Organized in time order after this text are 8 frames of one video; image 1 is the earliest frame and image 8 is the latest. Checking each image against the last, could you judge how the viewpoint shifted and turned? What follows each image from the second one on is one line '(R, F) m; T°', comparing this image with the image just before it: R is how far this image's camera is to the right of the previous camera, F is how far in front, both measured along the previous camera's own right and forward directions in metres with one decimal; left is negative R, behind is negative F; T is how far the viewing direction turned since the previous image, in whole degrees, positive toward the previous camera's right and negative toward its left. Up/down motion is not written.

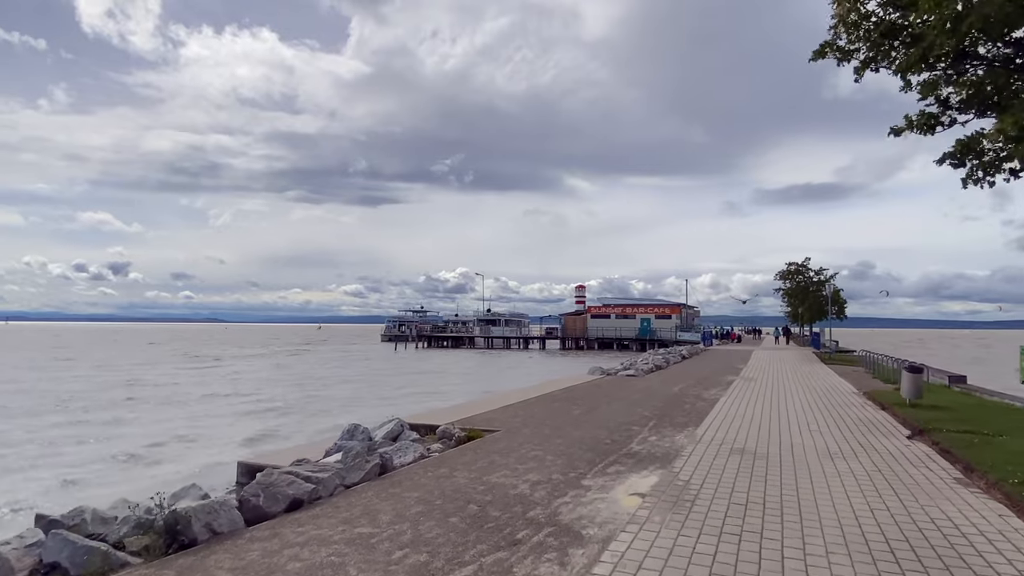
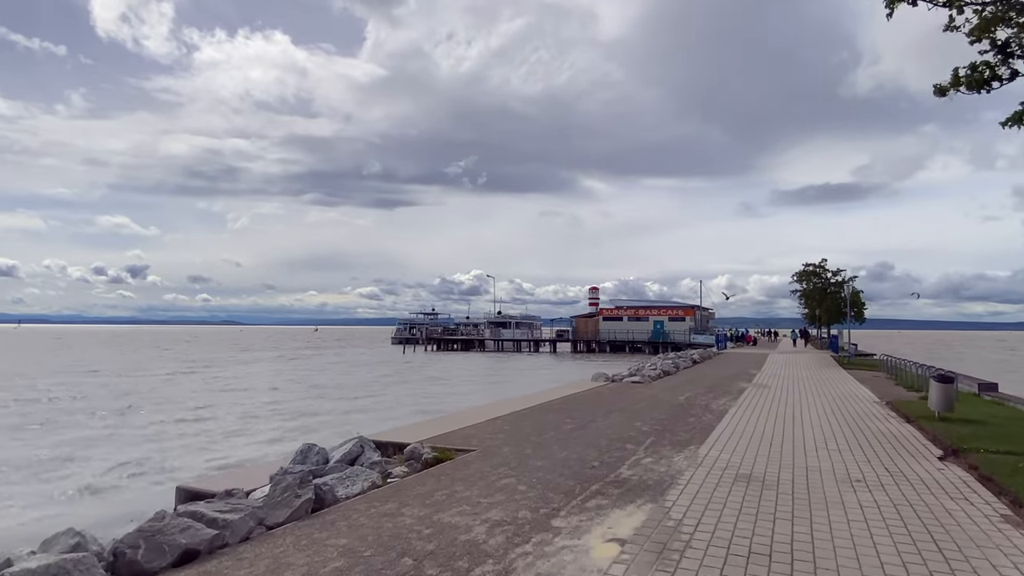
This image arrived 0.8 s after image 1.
(+0.6, +1.2) m; -1°
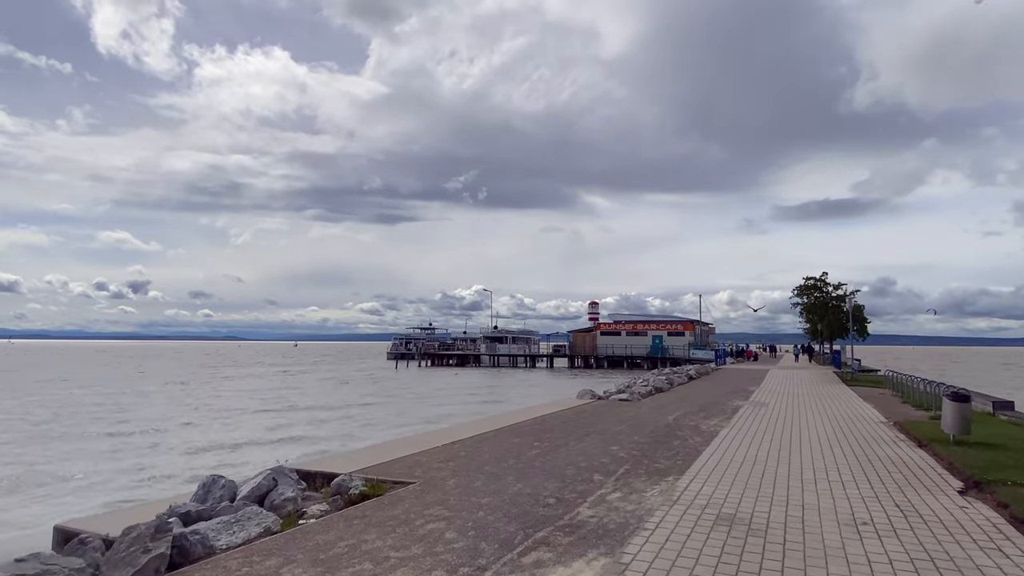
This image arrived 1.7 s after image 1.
(+0.8, +1.4) m; 0°
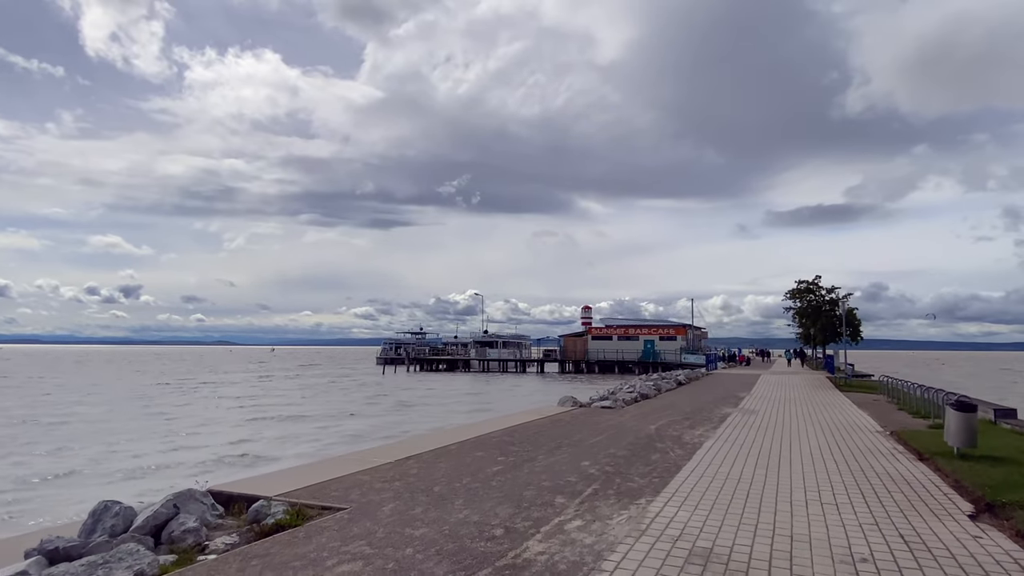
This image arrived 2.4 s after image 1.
(+0.6, +1.1) m; +1°
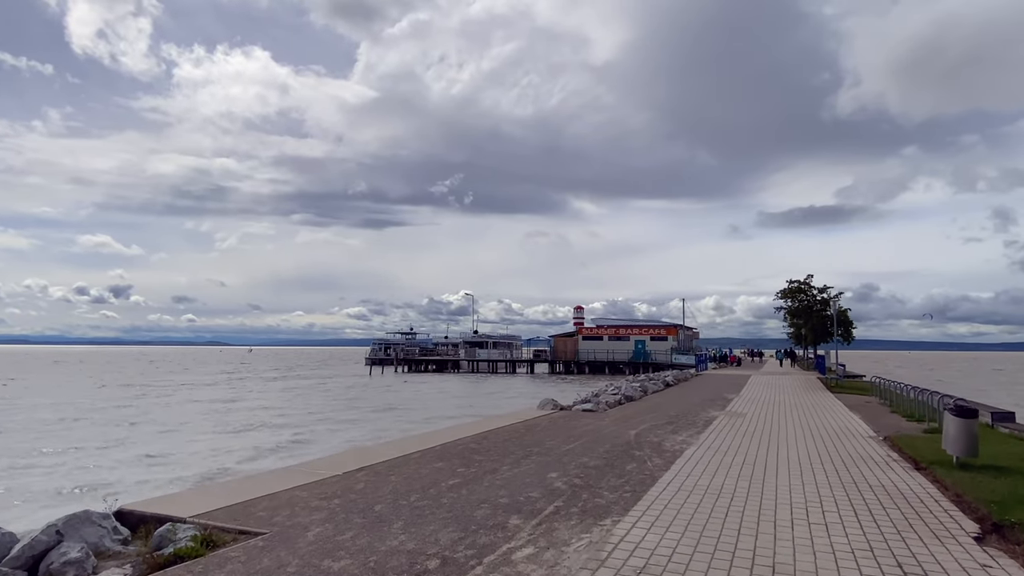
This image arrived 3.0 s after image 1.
(+0.5, +0.9) m; +1°
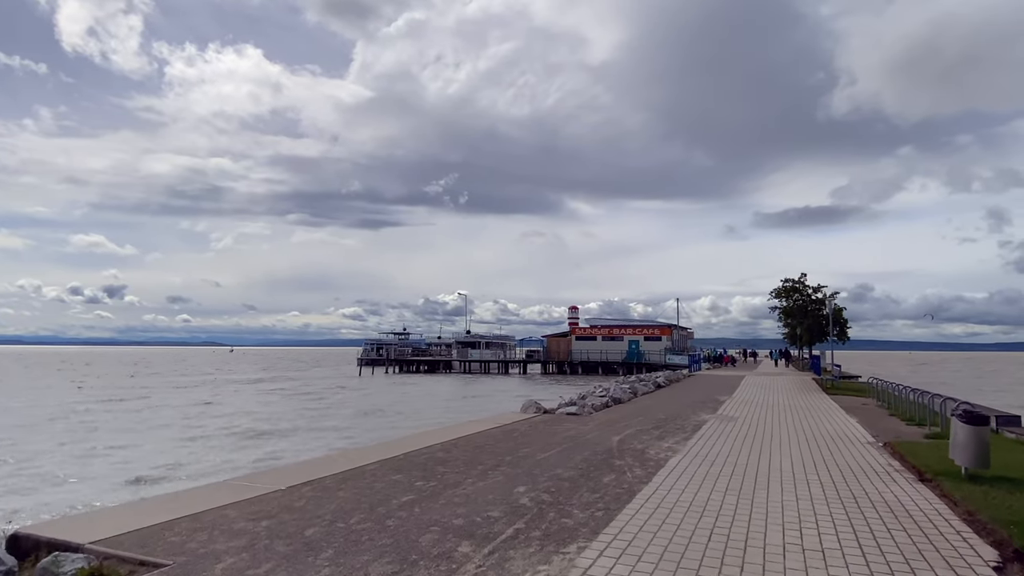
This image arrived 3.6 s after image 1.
(+0.5, +0.9) m; 0°
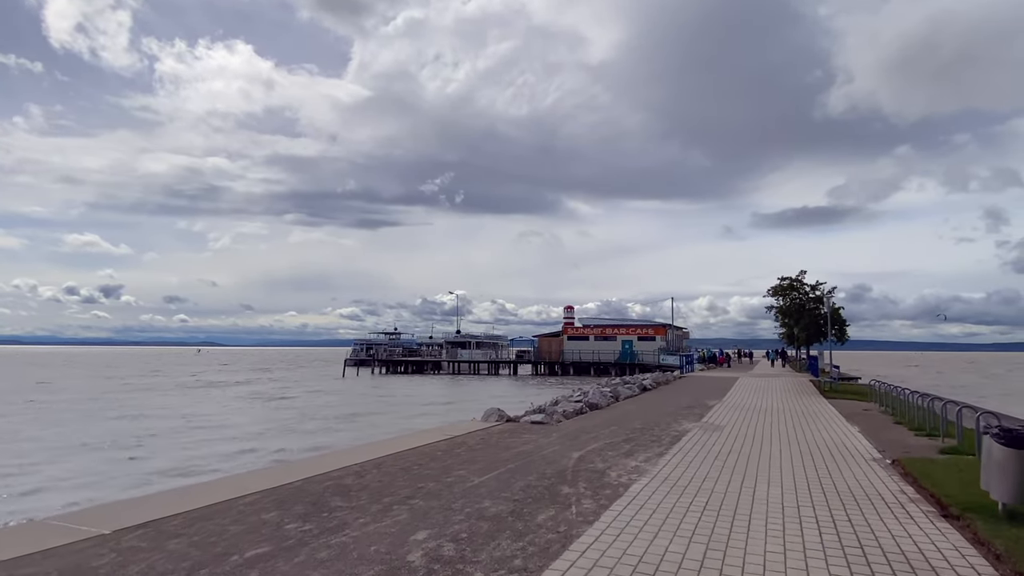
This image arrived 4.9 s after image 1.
(+1.1, +2.1) m; 0°
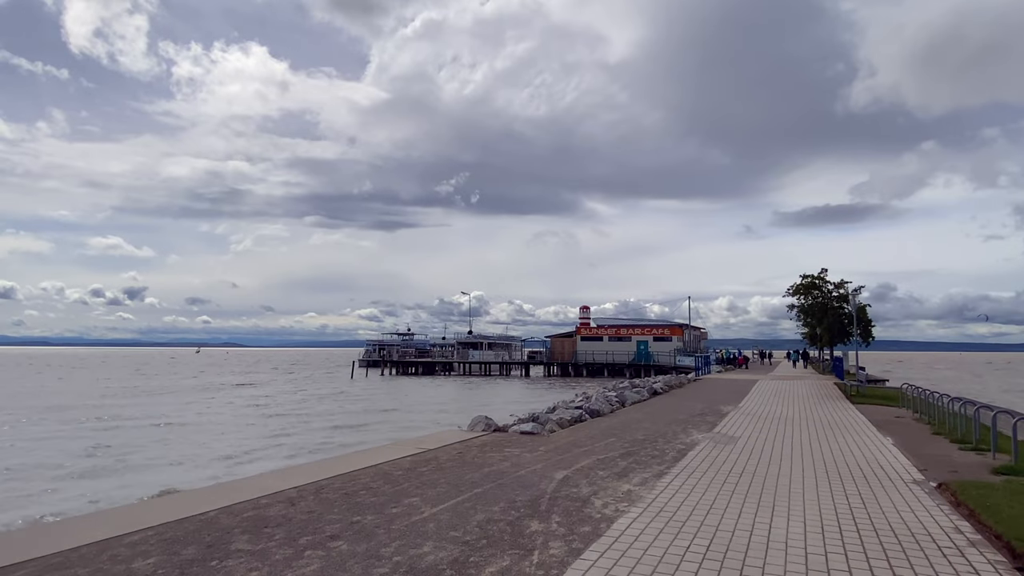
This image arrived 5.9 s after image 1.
(+0.7, +1.6) m; -2°
